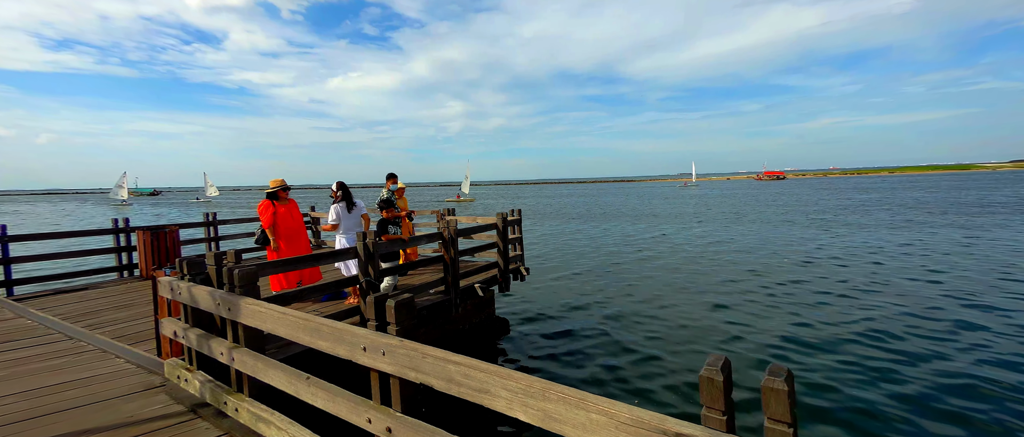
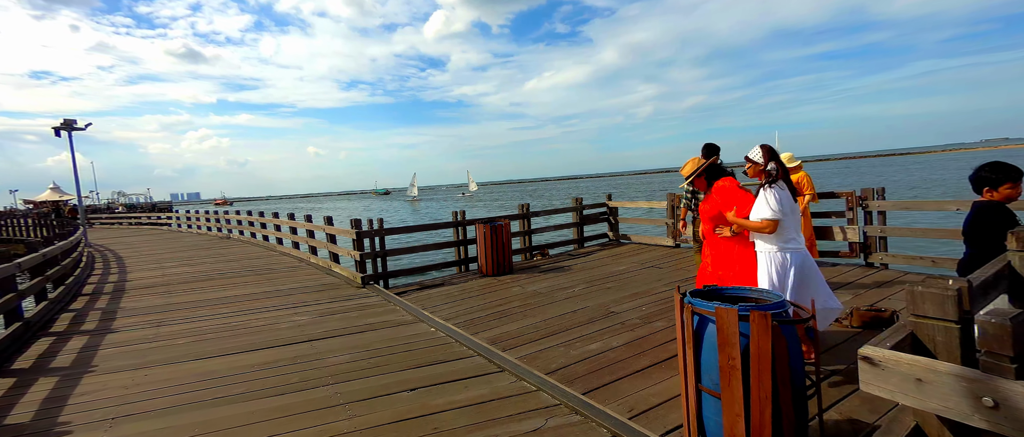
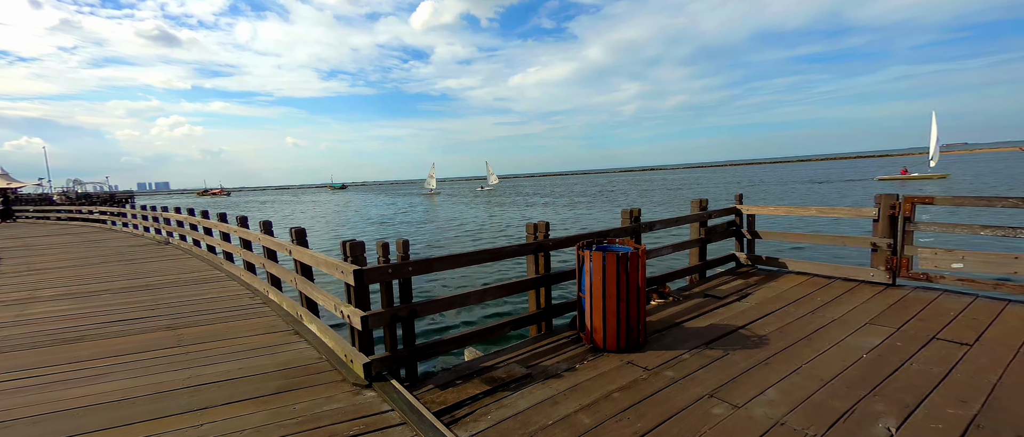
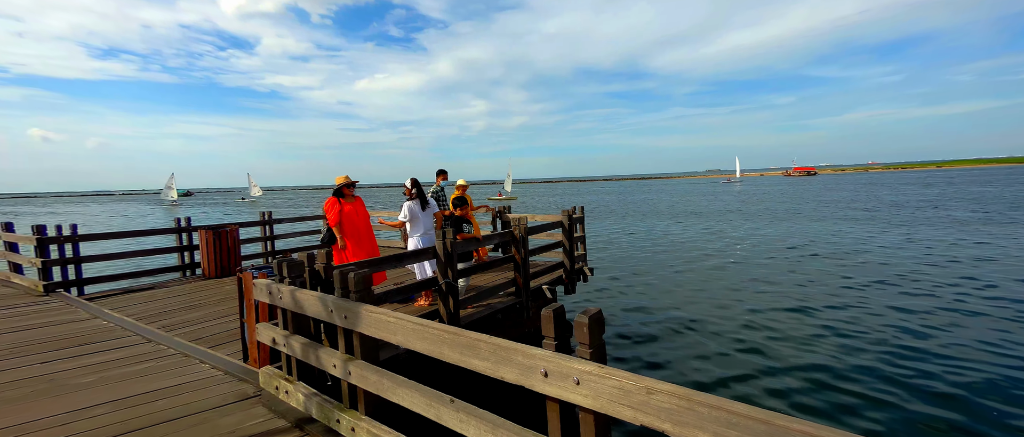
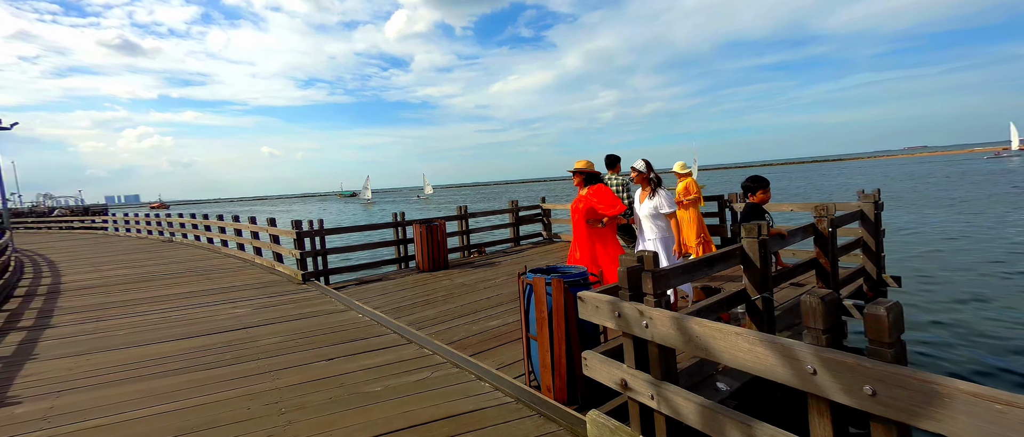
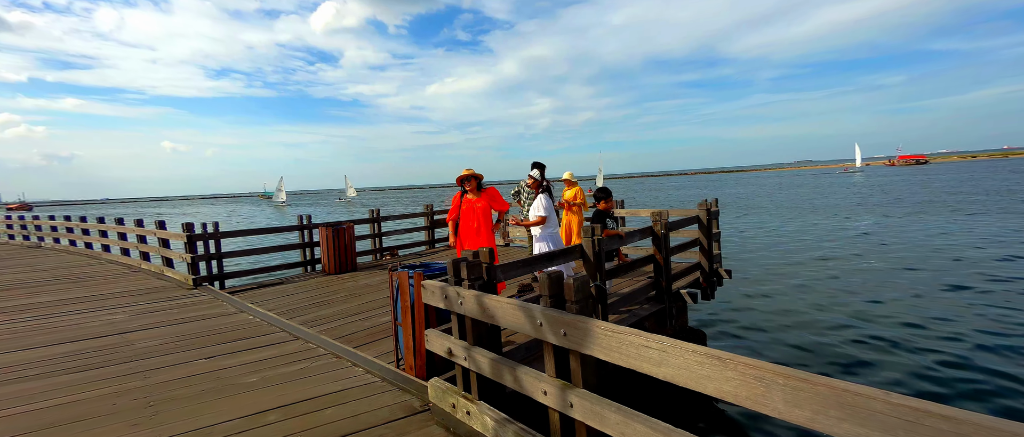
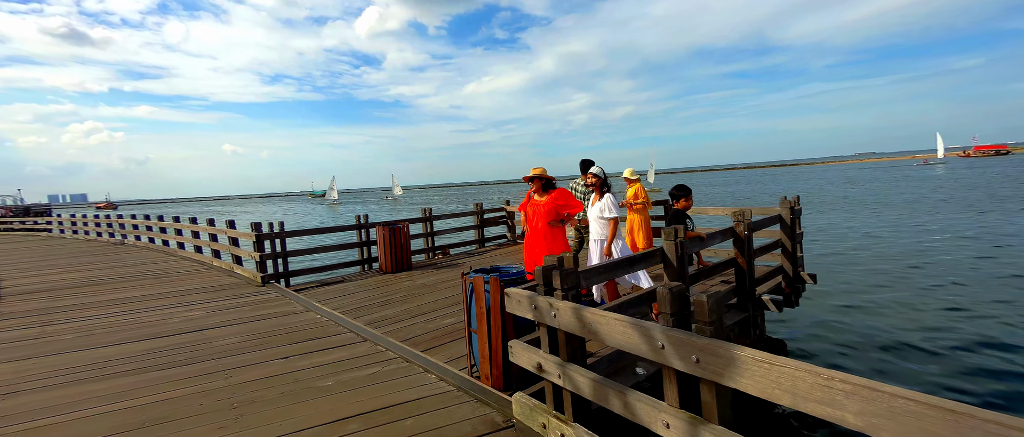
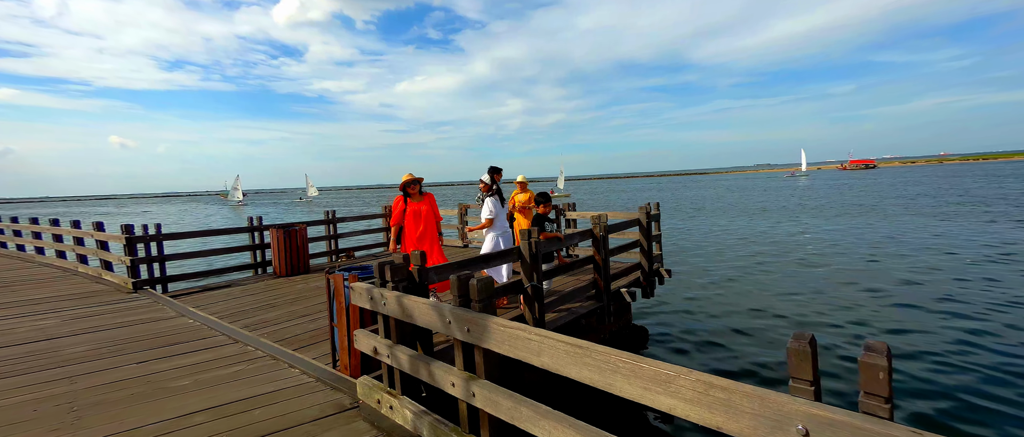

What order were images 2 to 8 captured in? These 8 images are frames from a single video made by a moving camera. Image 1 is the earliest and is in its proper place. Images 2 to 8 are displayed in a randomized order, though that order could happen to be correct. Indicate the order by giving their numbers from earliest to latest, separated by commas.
4, 8, 6, 7, 5, 2, 3
